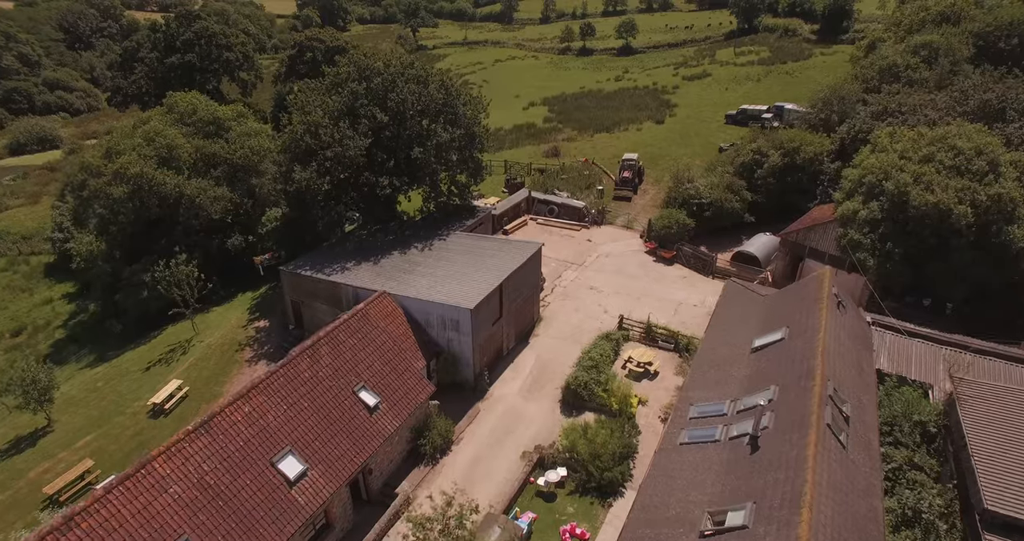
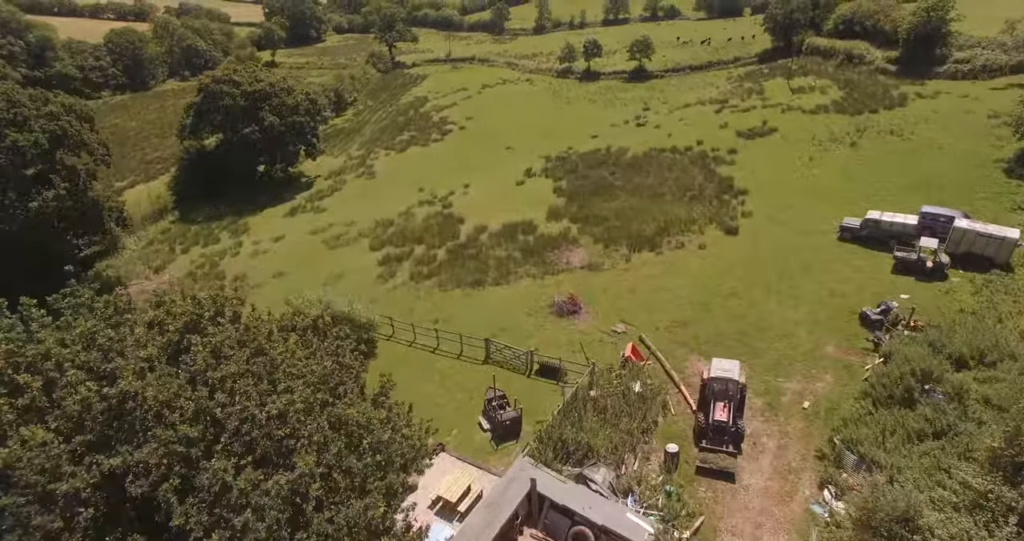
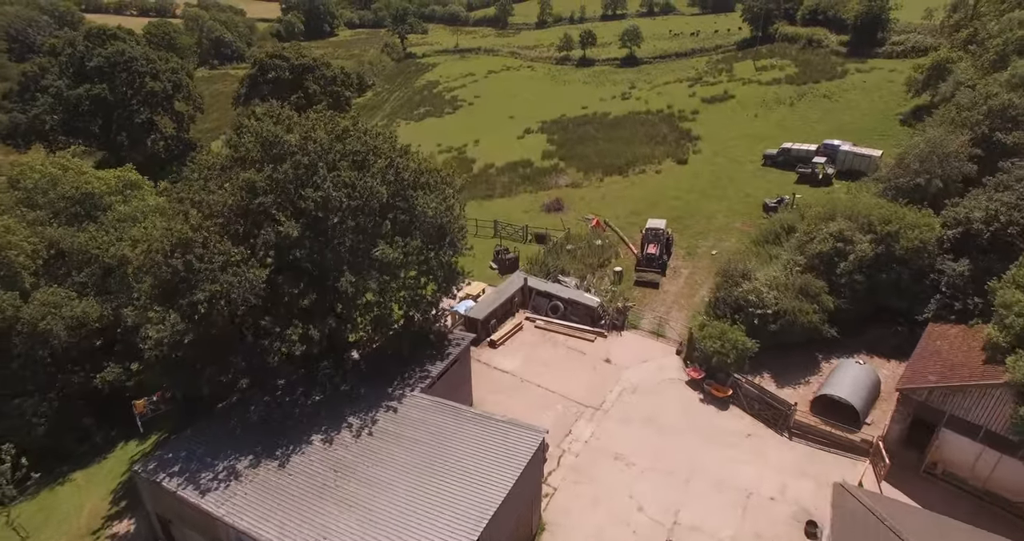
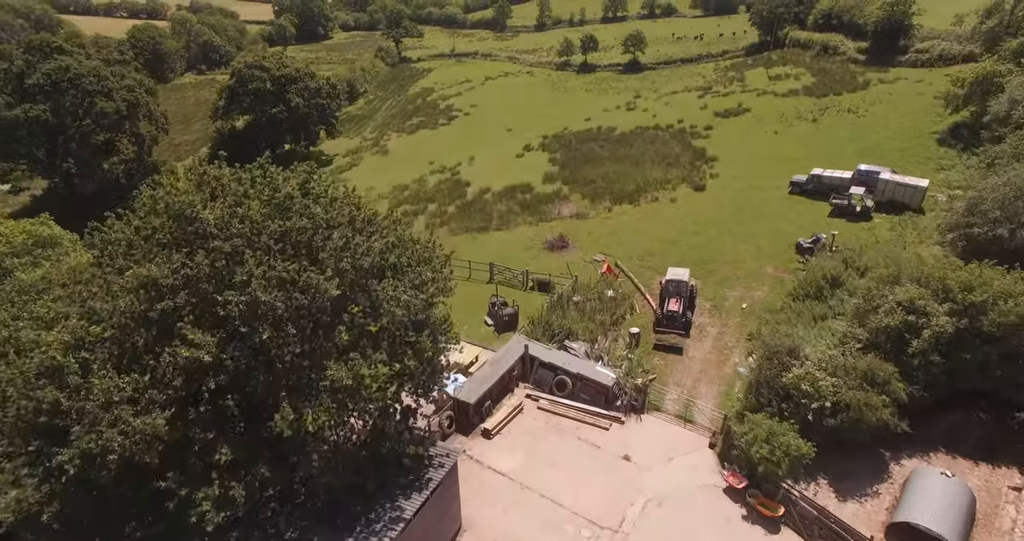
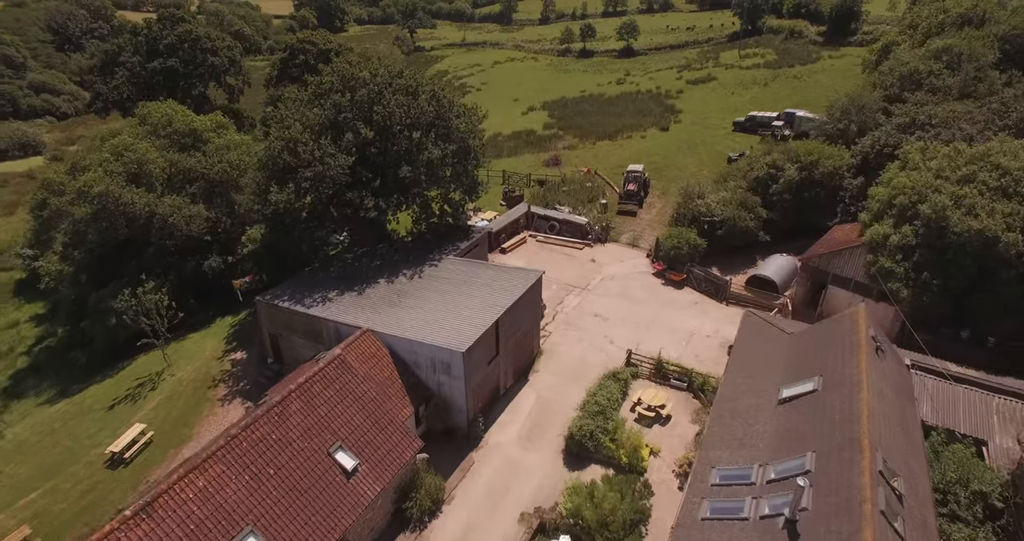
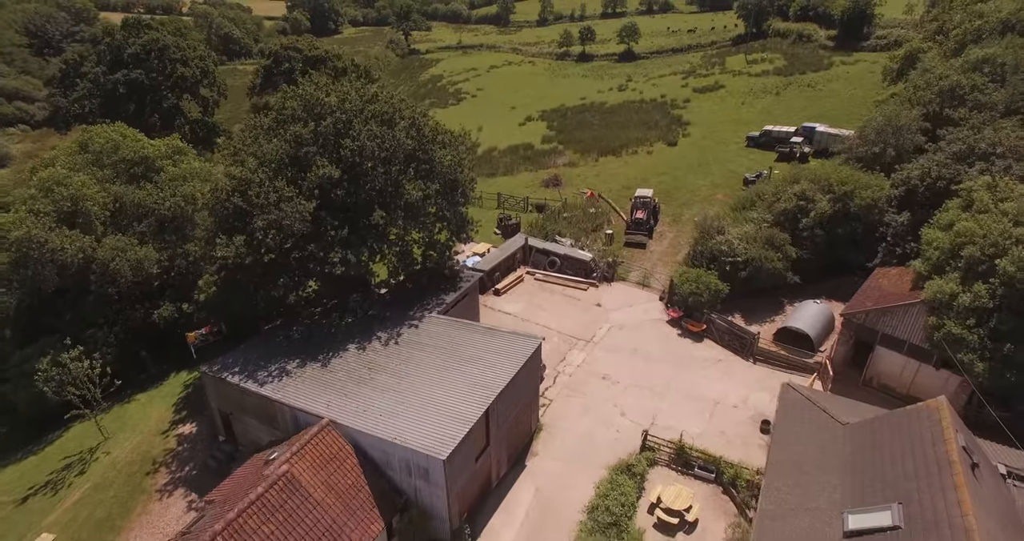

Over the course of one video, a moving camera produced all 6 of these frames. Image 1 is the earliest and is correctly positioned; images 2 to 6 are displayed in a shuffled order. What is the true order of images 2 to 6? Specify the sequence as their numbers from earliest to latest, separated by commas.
5, 6, 3, 4, 2
